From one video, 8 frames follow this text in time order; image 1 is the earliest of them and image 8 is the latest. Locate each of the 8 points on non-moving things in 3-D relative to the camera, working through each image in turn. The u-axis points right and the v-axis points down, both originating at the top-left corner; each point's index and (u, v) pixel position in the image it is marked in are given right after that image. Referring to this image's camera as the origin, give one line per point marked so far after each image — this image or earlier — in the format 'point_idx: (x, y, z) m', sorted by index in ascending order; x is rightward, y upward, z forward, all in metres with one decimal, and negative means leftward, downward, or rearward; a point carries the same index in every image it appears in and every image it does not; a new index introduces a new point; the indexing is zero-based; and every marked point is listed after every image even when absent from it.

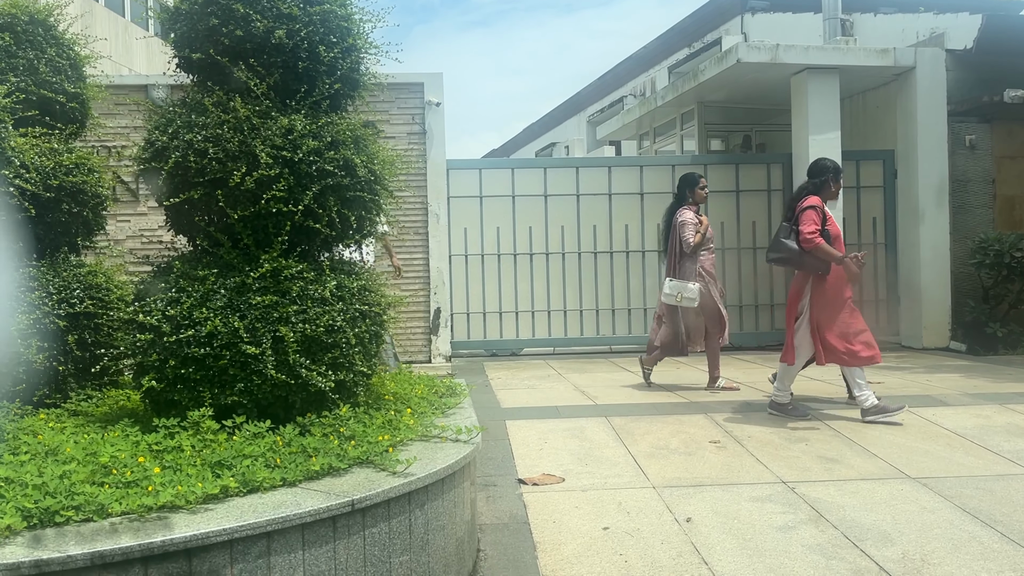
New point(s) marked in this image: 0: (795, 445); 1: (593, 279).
0: (+1.9, -1.0, +5.7) m
1: (+1.1, +0.1, +11.6) m
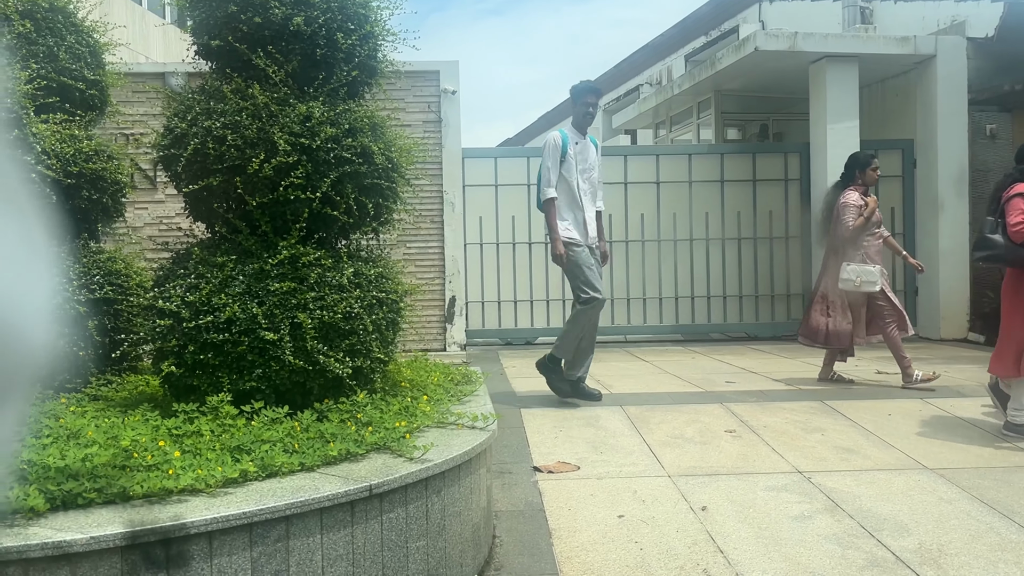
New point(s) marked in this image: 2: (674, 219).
0: (+2.0, -1.0, +5.7) m
1: (+1.3, +0.3, +11.6) m
2: (+2.2, +0.9, +11.6) m
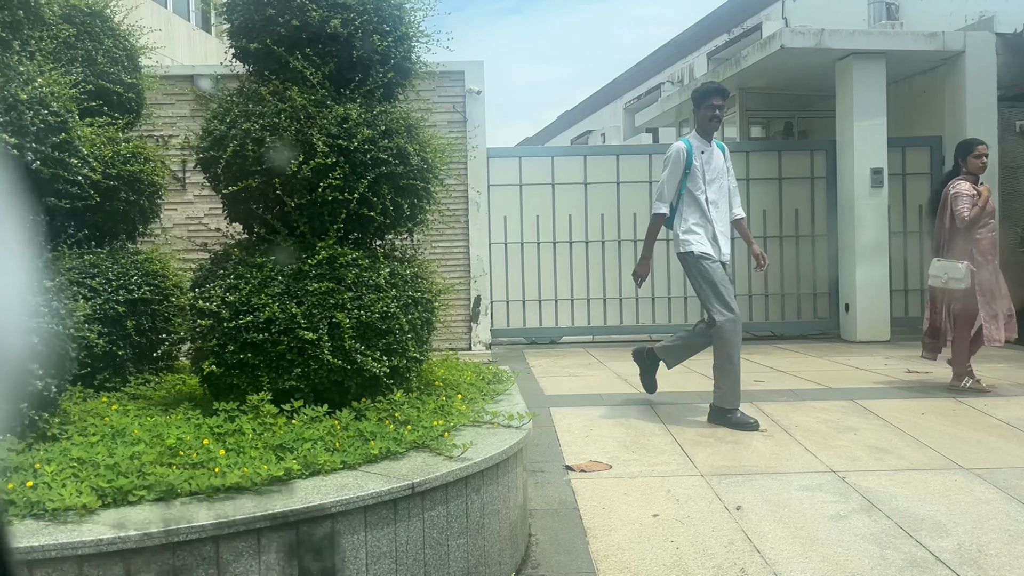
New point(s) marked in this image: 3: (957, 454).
0: (+2.2, -1.0, +5.7) m
1: (+1.6, +0.3, +11.6) m
2: (+2.5, +1.0, +11.6) m
3: (+2.7, -1.0, +5.2) m
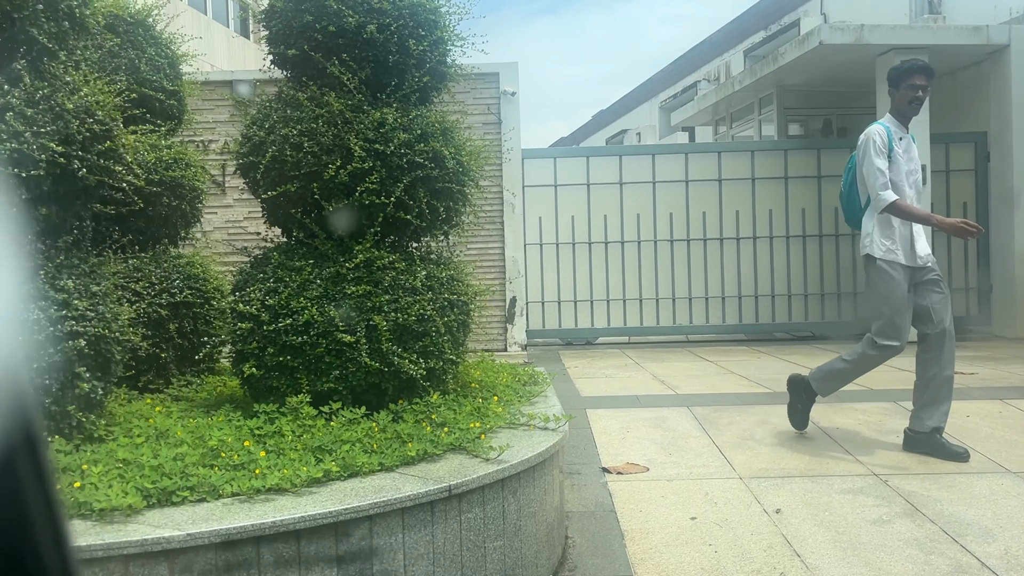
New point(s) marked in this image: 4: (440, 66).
0: (+2.4, -1.0, +5.6) m
1: (+2.1, +0.3, +11.5) m
2: (+3.0, +1.0, +11.4) m
3: (+2.9, -1.0, +5.1) m
4: (-0.4, +1.1, +4.3) m
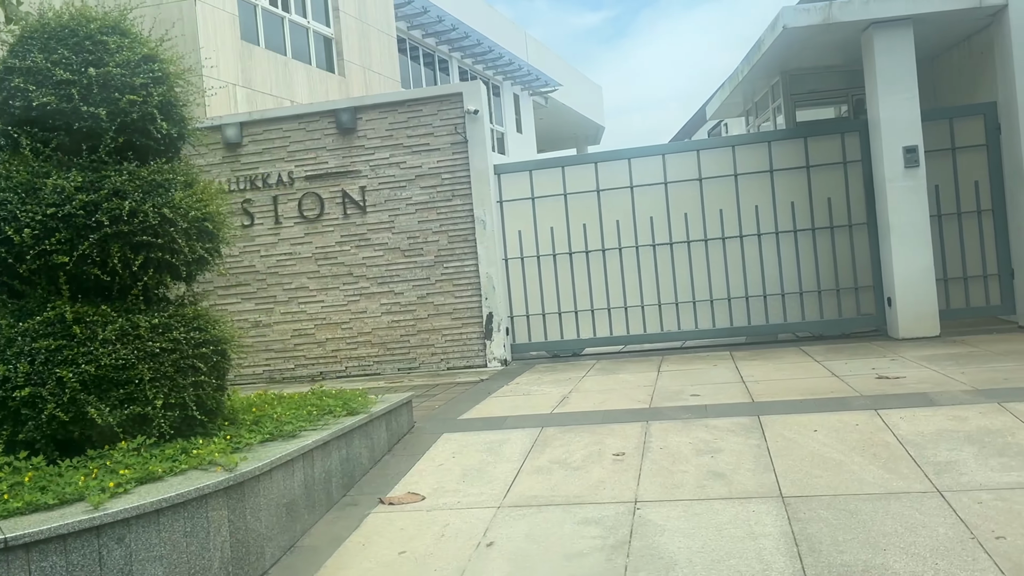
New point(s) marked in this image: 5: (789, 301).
0: (+1.2, -1.0, +5.3) m
1: (+1.8, +0.2, +11.2) m
2: (+2.7, +0.9, +10.9) m
3: (+1.5, -1.1, +4.7) m
4: (-1.9, +0.9, +4.6) m
5: (+3.5, -0.2, +10.9) m
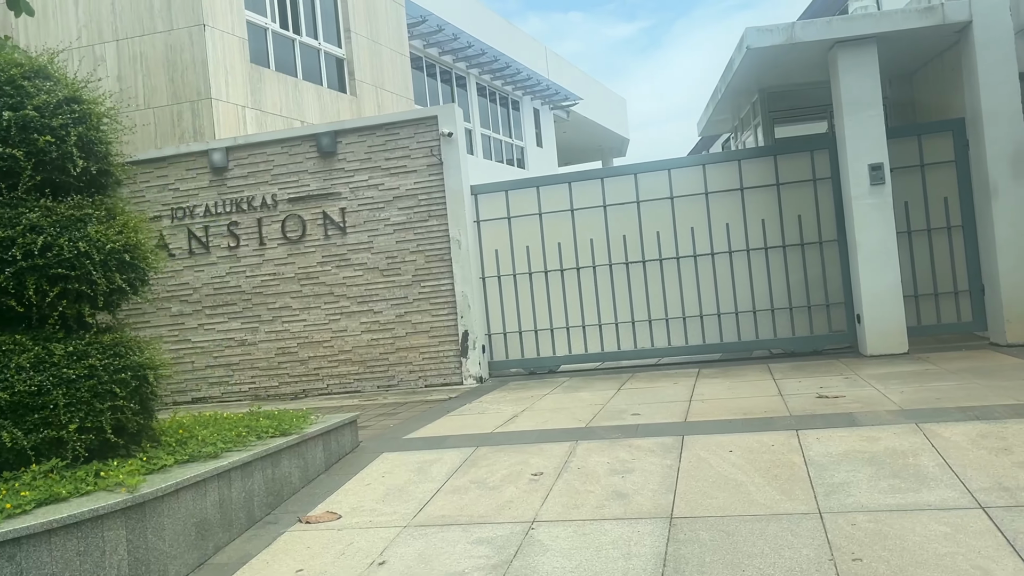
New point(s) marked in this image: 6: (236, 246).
0: (+0.6, -1.2, +5.4) m
1: (+1.5, 0.0, +11.3) m
2: (+2.3, +0.7, +11.0) m
3: (+1.0, -1.2, +4.8) m
4: (-2.5, +0.7, +4.8) m
5: (+3.2, -0.4, +10.9) m
6: (-3.9, +0.6, +12.0) m
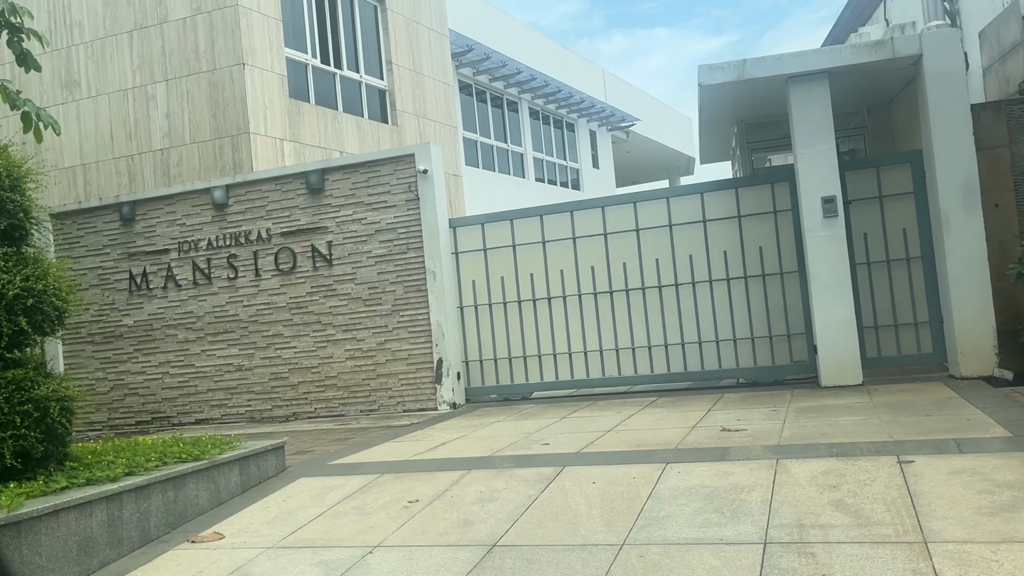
0: (-0.3, -1.5, +5.8) m
1: (+1.2, -0.4, +11.6) m
2: (+1.9, +0.3, +11.3) m
3: (+0.1, -1.5, +5.2) m
4: (-3.4, +0.4, +5.5) m
5: (+2.8, -0.8, +11.1) m
6: (-4.1, +0.2, +12.8) m
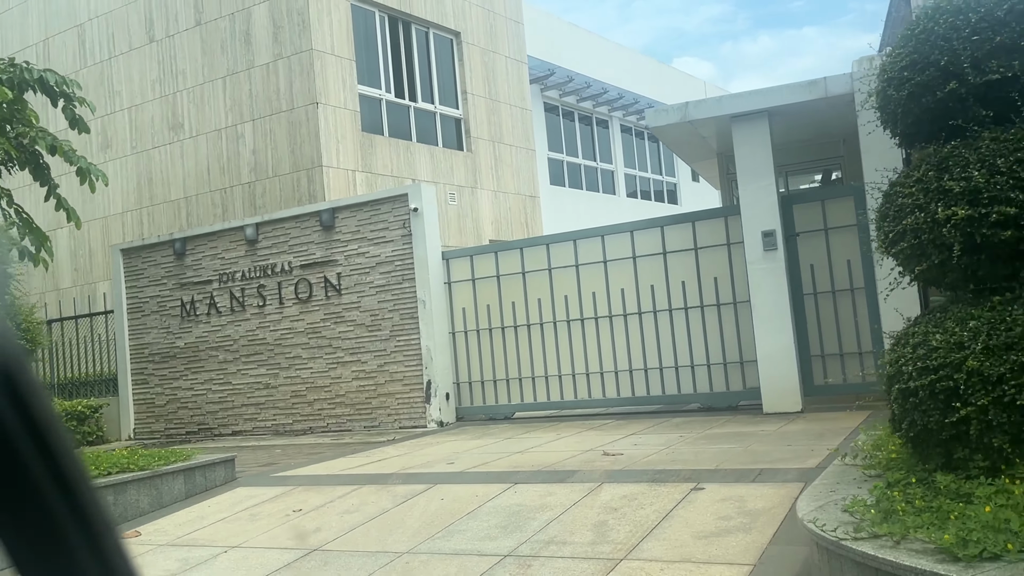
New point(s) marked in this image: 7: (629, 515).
0: (-1.4, -1.8, +6.8) m
1: (+0.9, -0.8, +12.3) m
2: (+1.6, -0.1, +11.9) m
3: (-1.2, -1.8, +6.1) m
4: (-4.6, +0.1, +7.0) m
5: (+2.4, -1.1, +11.6) m
6: (-4.2, -0.3, +14.4) m
7: (+0.8, -1.5, +5.7) m
